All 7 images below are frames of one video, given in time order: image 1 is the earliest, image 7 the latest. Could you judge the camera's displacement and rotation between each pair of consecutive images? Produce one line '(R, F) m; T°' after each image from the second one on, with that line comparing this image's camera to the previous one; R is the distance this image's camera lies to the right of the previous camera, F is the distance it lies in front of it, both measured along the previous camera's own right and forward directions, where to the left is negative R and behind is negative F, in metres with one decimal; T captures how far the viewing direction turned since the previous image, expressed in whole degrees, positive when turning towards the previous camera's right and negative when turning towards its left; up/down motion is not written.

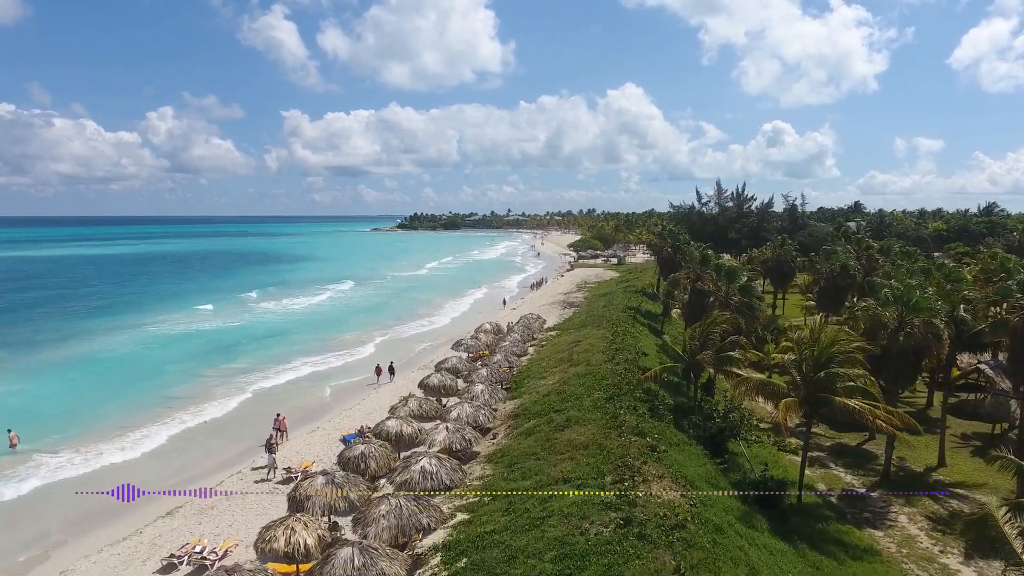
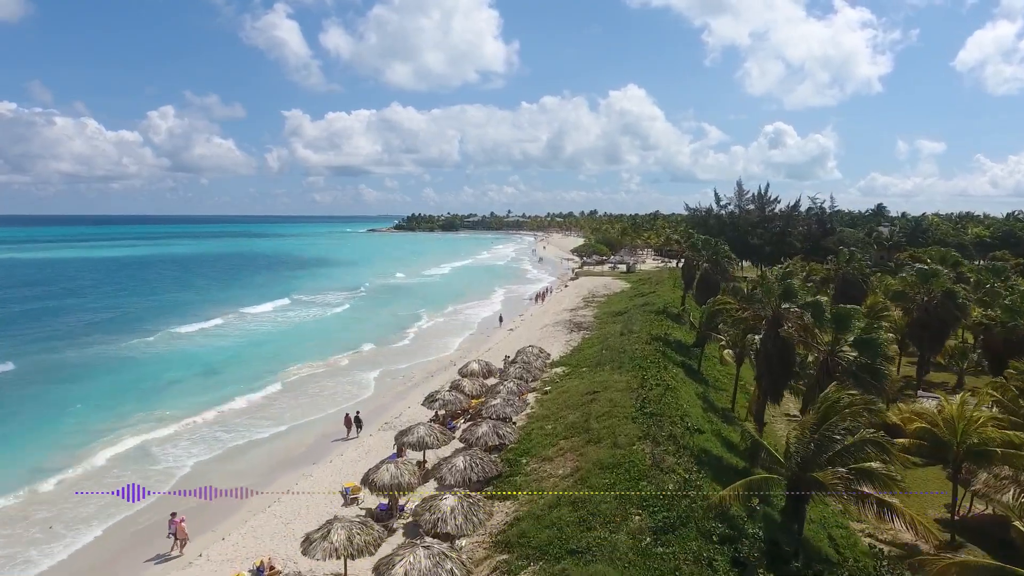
(+0.2, +7.2) m; 0°
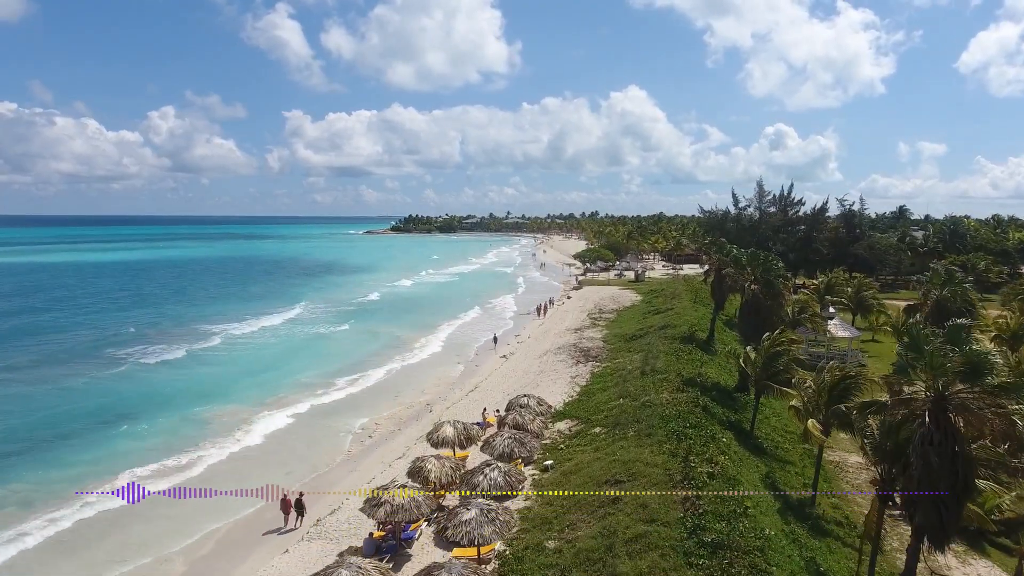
(+0.3, +6.7) m; 0°
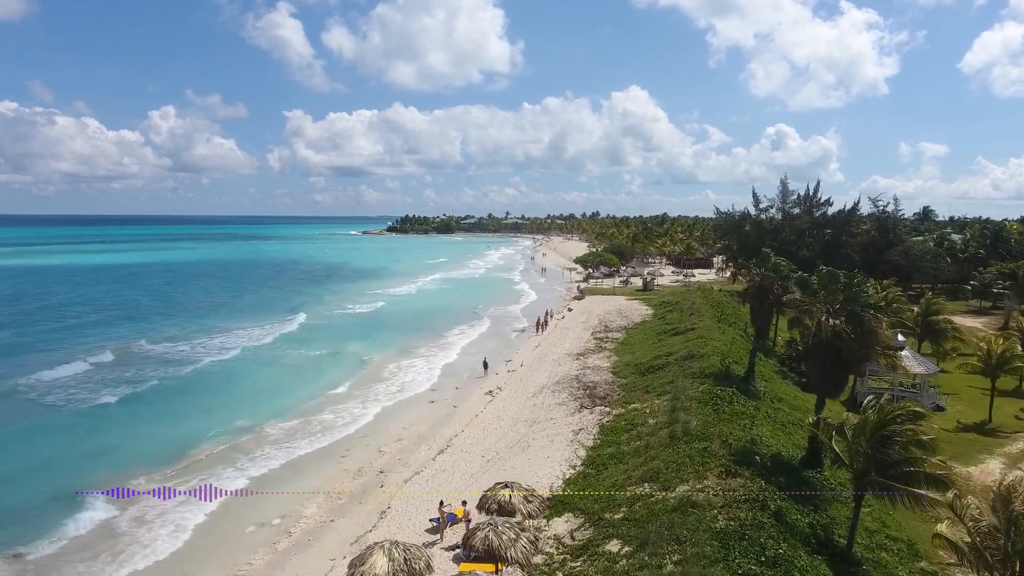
(+0.5, +6.7) m; 0°
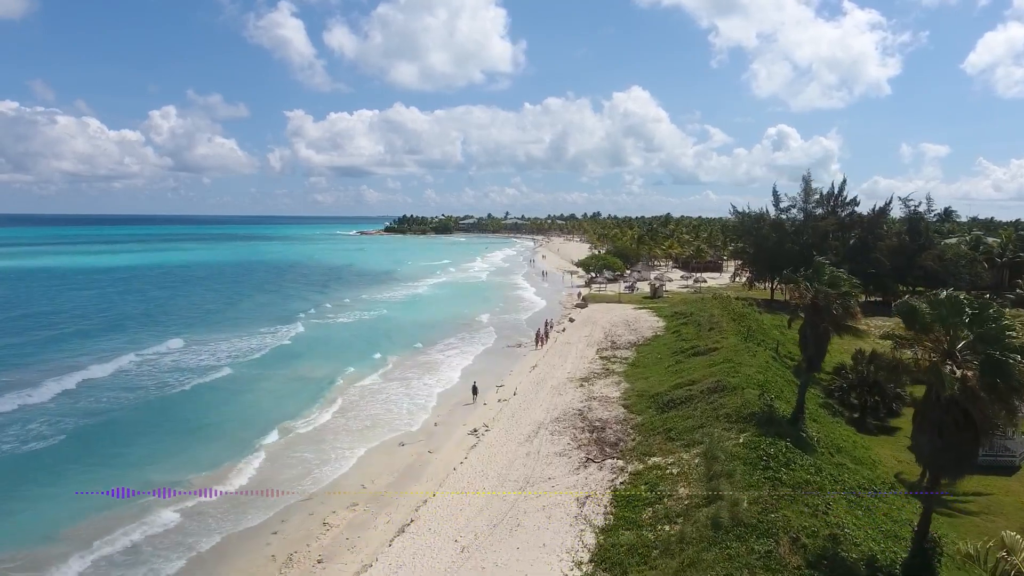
(+0.3, +5.1) m; 0°
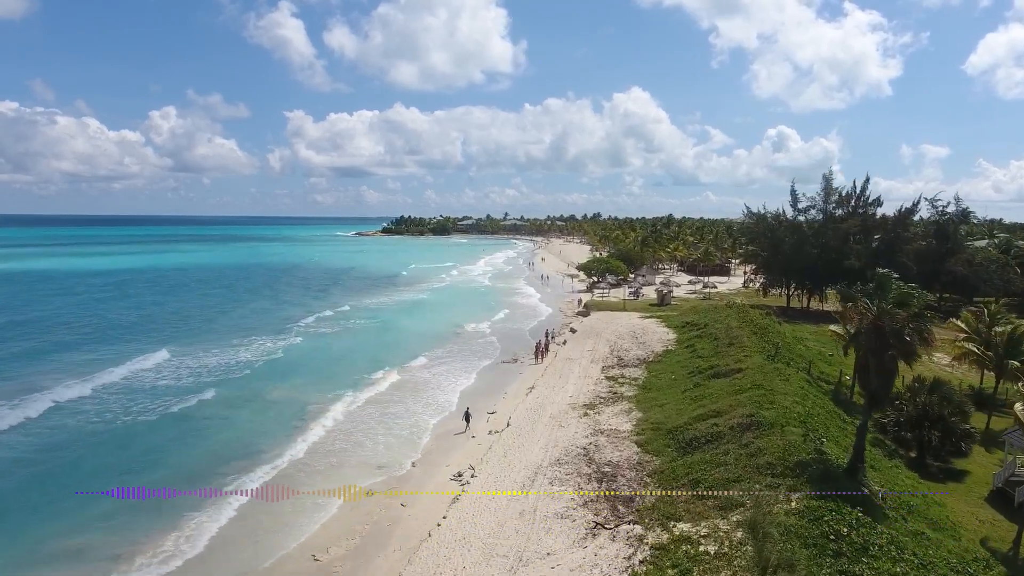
(+0.2, +3.8) m; 0°
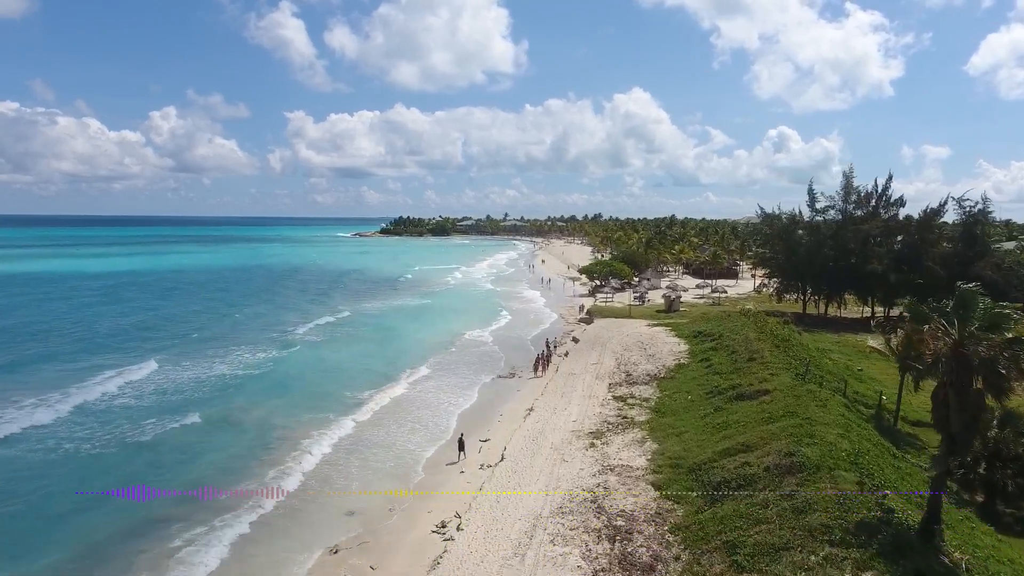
(+0.1, +3.1) m; 0°
